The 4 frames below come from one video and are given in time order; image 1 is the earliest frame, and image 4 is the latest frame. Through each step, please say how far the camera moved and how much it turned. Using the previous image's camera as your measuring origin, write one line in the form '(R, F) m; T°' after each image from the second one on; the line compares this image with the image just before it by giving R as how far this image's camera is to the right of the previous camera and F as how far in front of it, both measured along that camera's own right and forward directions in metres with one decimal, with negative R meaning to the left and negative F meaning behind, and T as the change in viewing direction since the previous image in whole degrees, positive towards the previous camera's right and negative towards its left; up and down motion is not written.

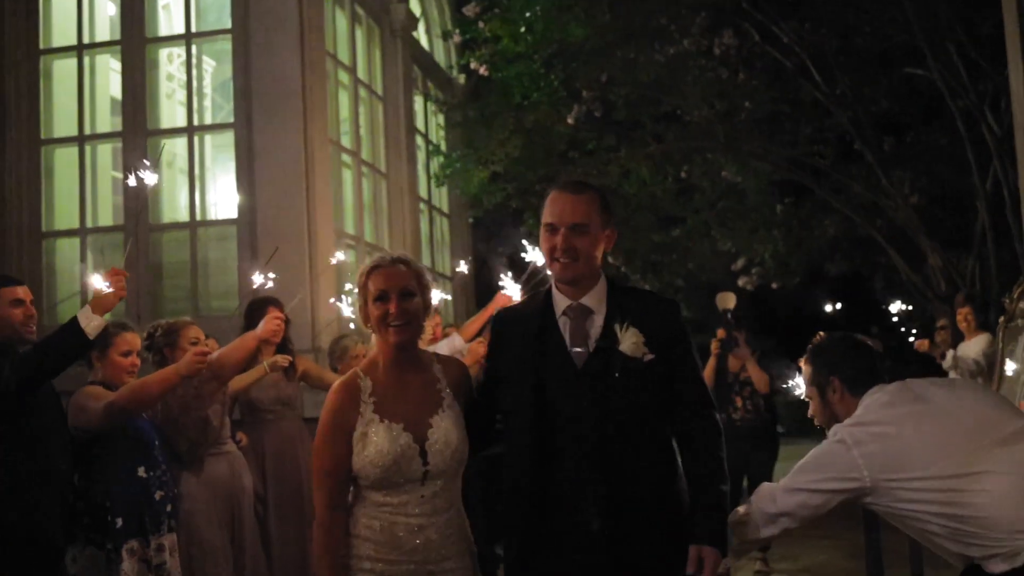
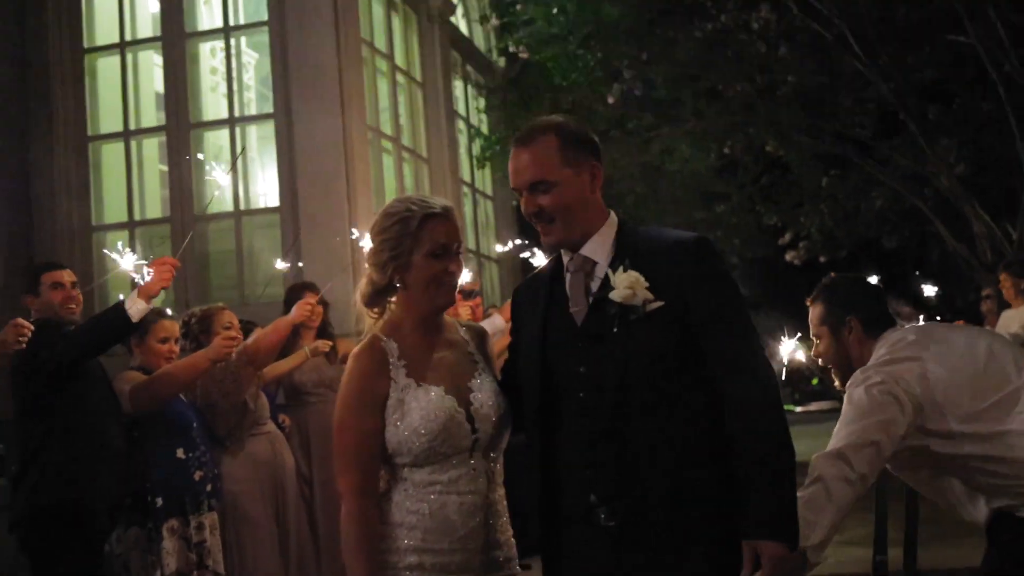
(+0.2, -0.1) m; -3°
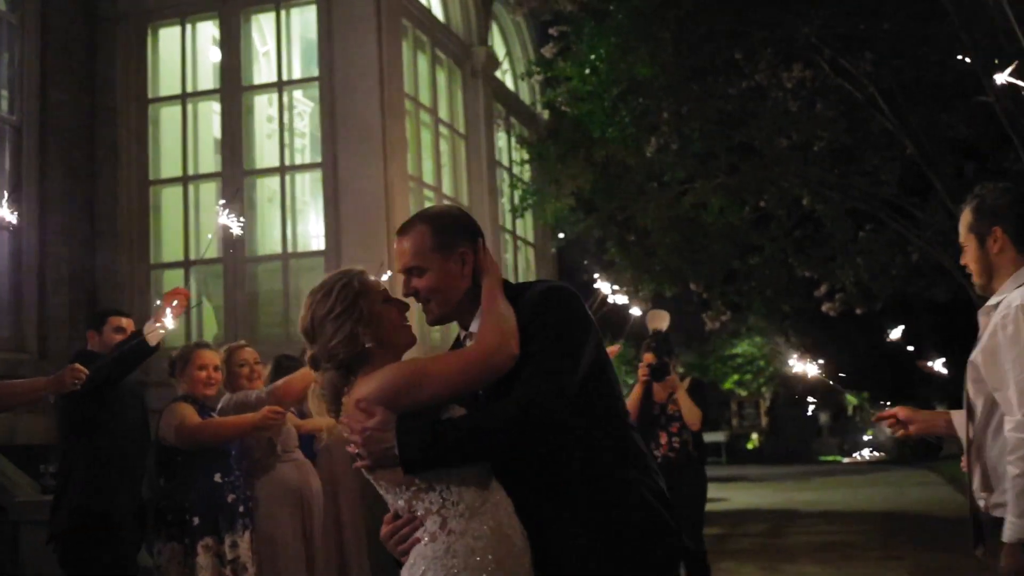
(+0.2, -0.5) m; -3°
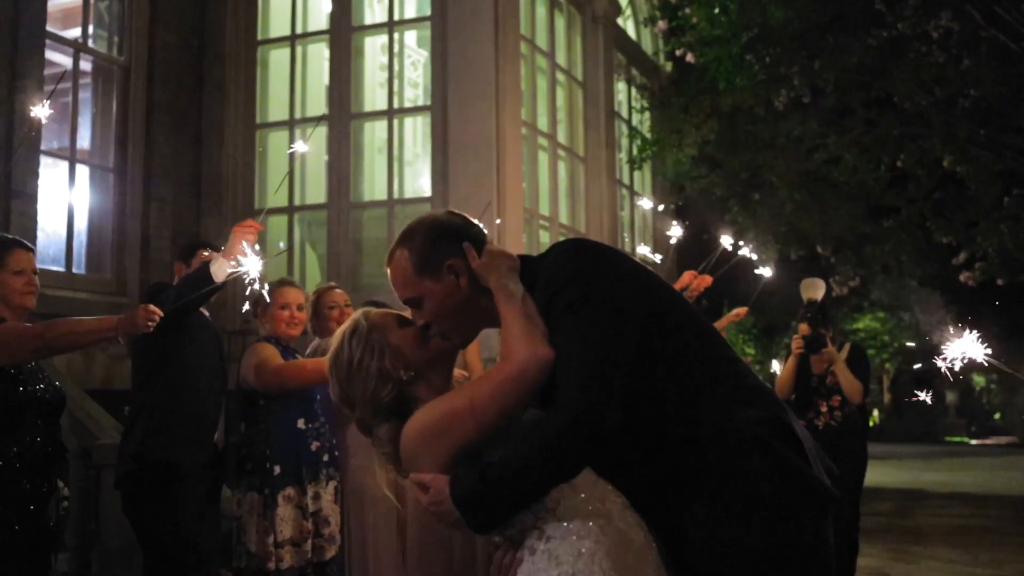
(0.0, +0.5) m; -5°
